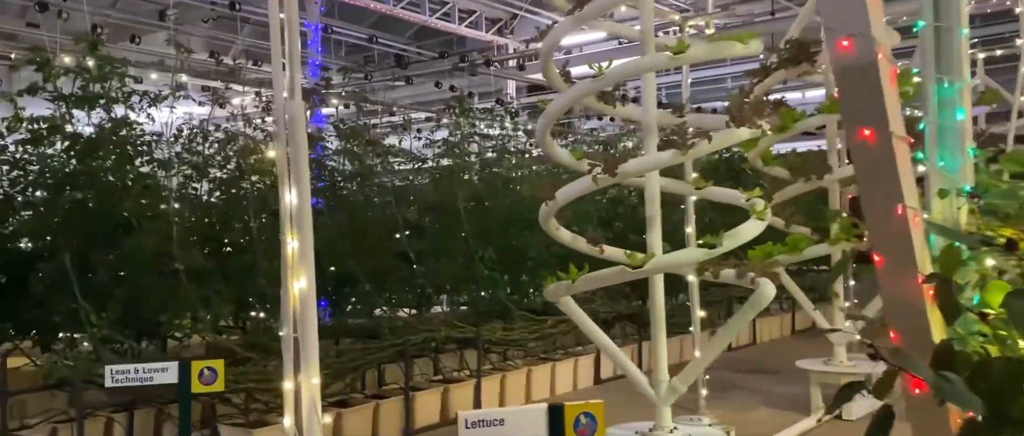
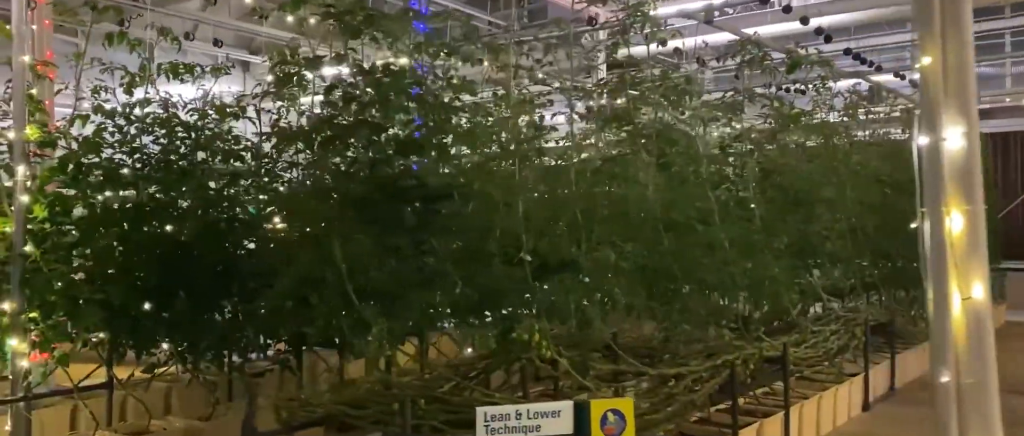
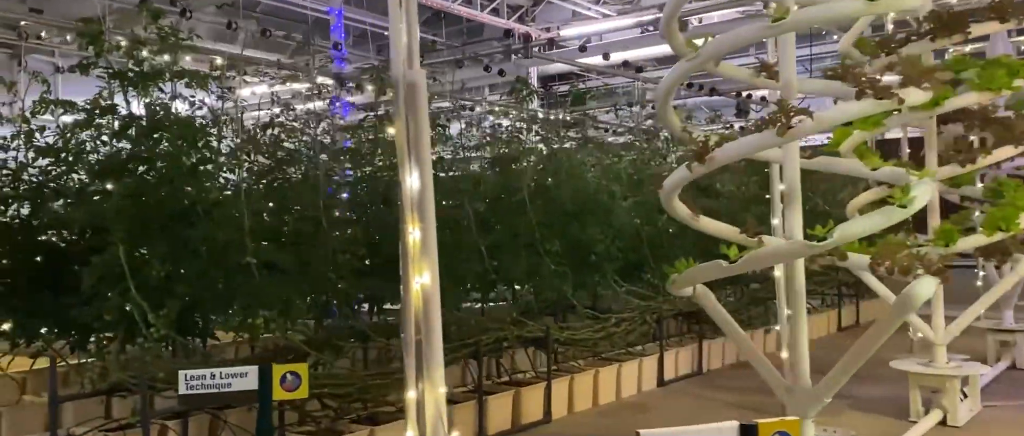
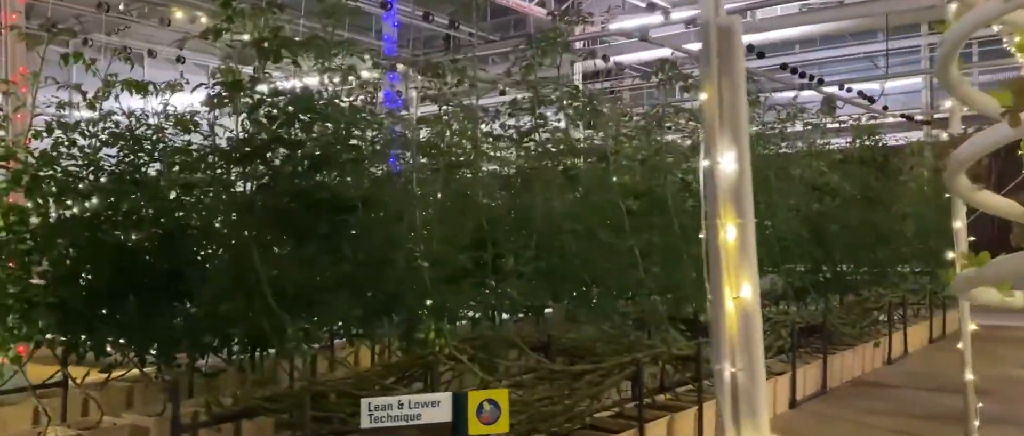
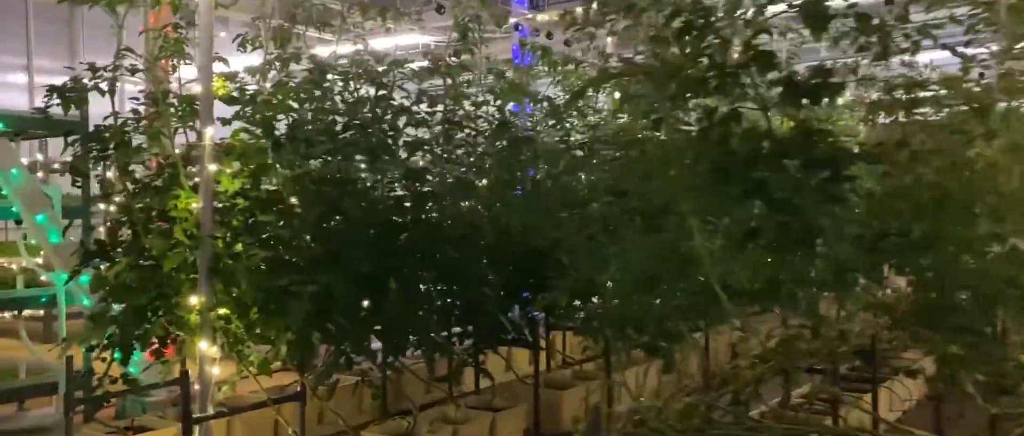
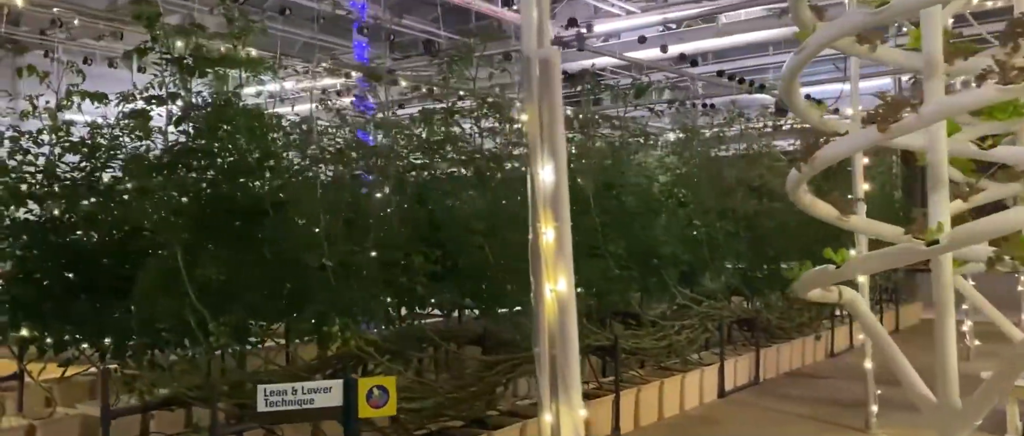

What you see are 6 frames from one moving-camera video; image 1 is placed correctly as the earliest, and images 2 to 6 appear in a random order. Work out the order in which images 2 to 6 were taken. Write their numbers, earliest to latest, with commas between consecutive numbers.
3, 6, 4, 2, 5
